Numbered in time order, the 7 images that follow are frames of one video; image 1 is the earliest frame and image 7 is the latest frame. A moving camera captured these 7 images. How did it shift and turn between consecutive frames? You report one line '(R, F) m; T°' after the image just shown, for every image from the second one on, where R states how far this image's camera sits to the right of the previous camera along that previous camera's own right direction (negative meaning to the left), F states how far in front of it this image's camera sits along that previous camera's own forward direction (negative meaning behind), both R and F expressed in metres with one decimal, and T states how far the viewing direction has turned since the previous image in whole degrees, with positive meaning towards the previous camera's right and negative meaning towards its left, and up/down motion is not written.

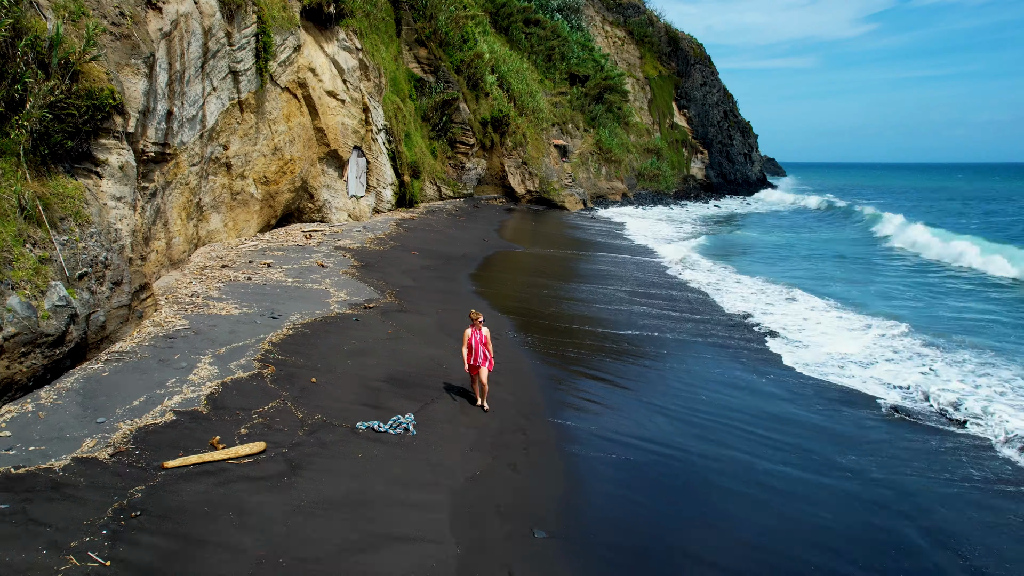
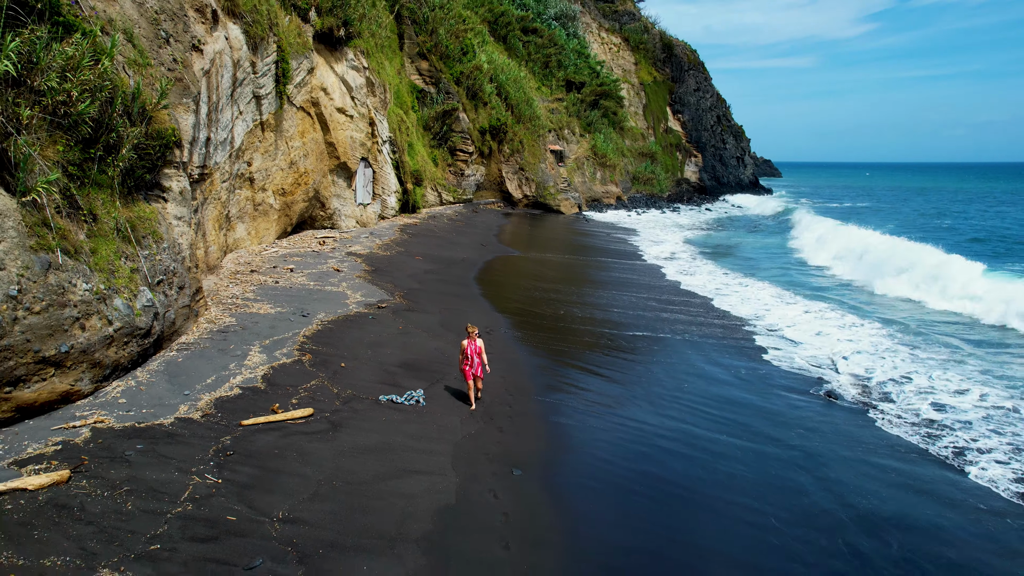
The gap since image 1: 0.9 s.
(+0.1, -1.4) m; 0°
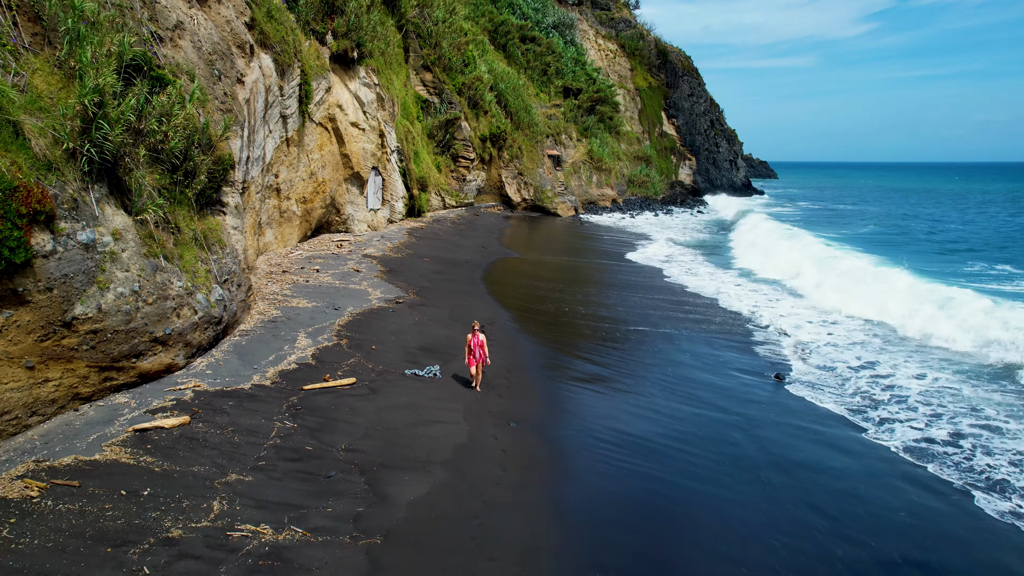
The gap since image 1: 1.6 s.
(0.0, -1.6) m; 0°
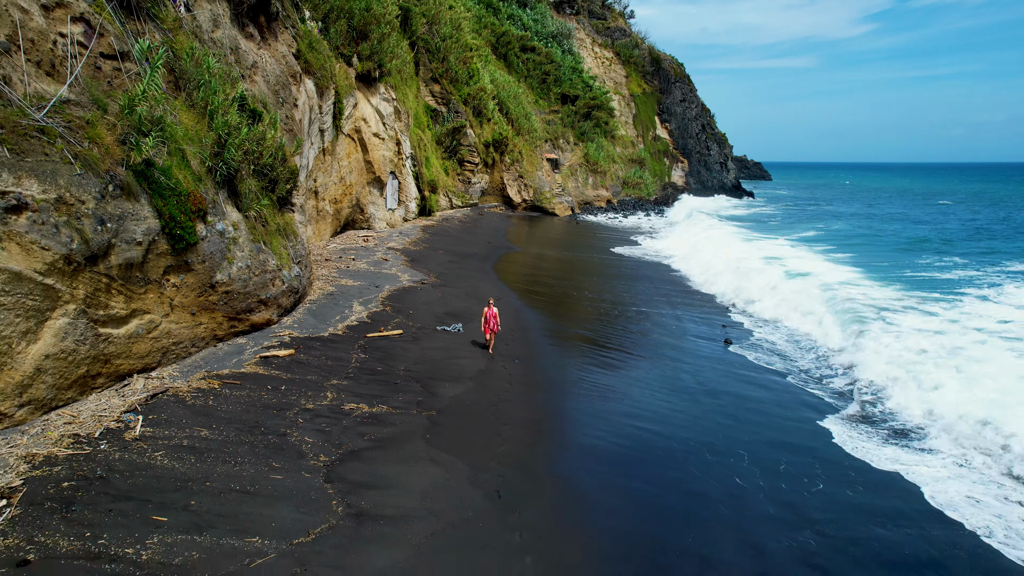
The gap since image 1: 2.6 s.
(0.0, -2.6) m; 0°
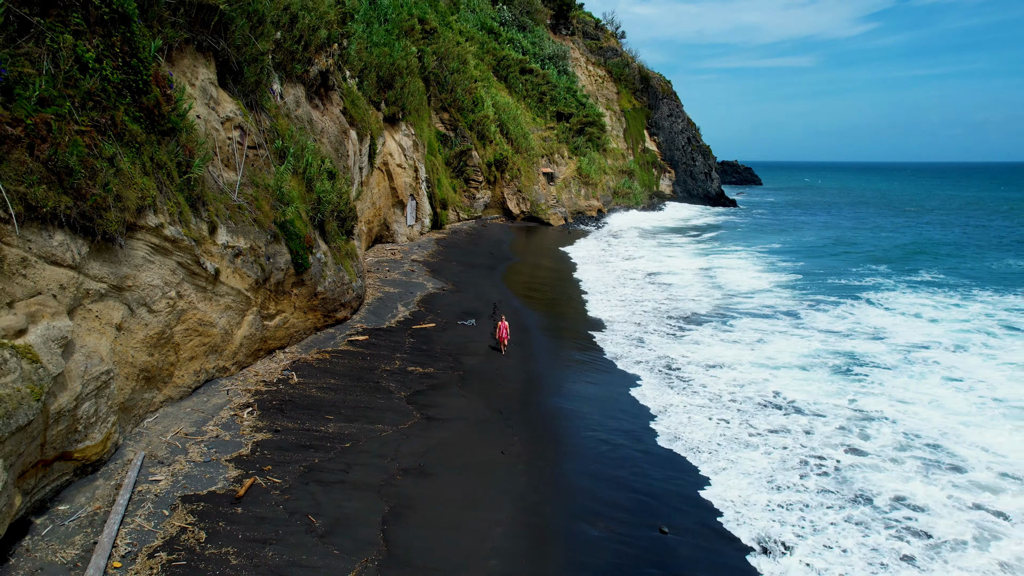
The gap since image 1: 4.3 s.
(0.0, -4.4) m; 0°
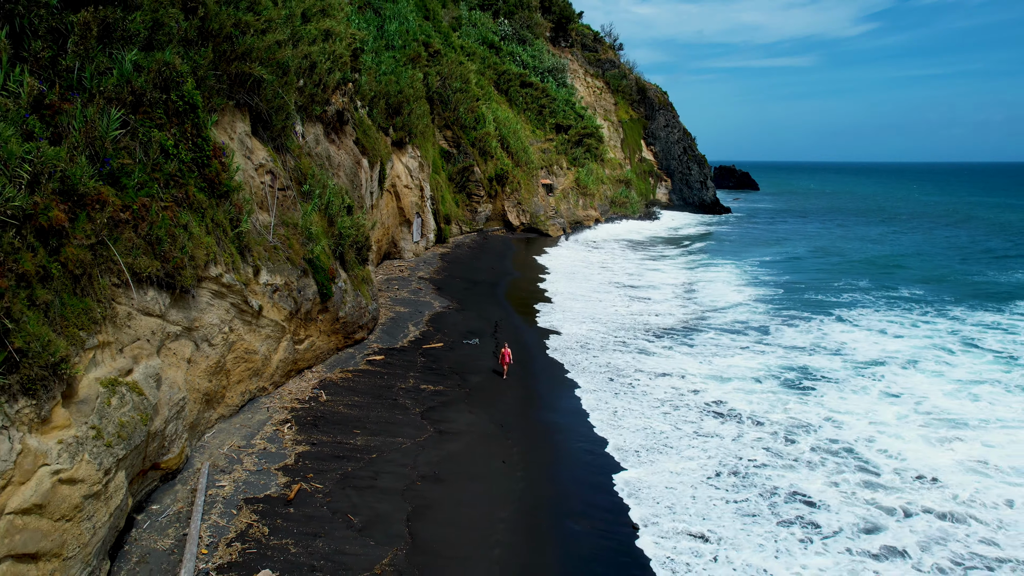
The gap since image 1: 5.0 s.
(0.0, -1.6) m; 0°
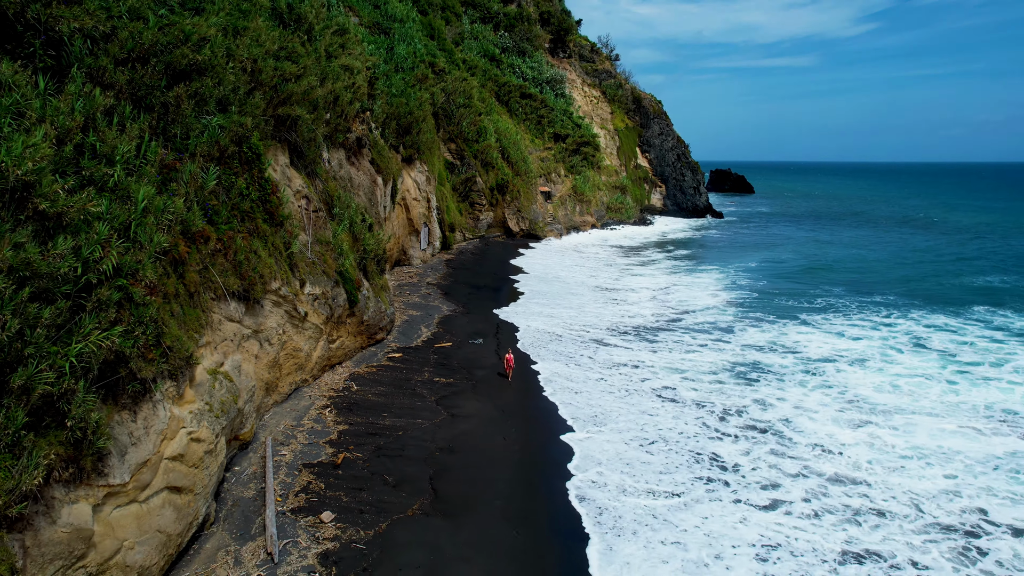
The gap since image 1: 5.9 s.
(0.0, -2.3) m; 0°
